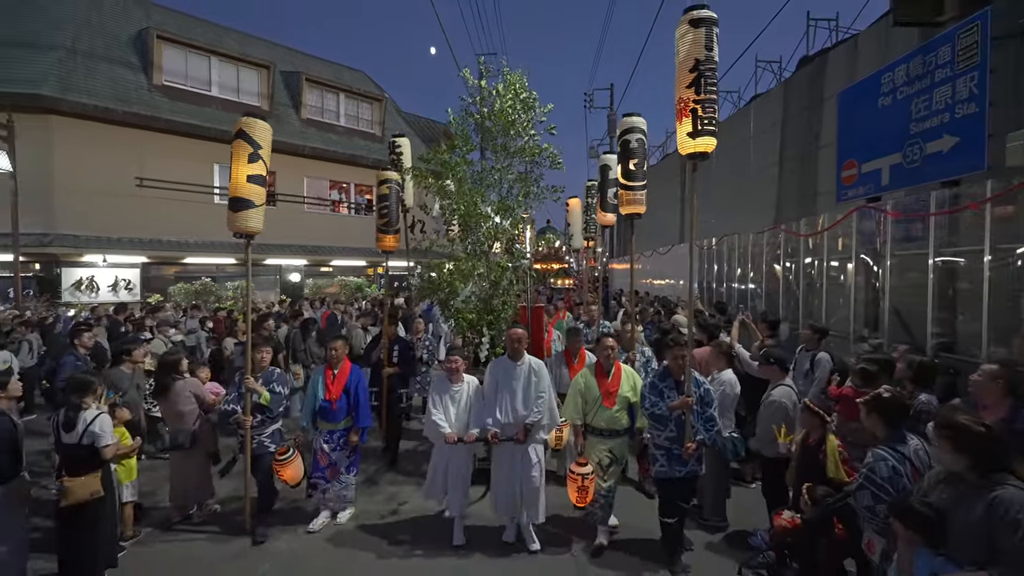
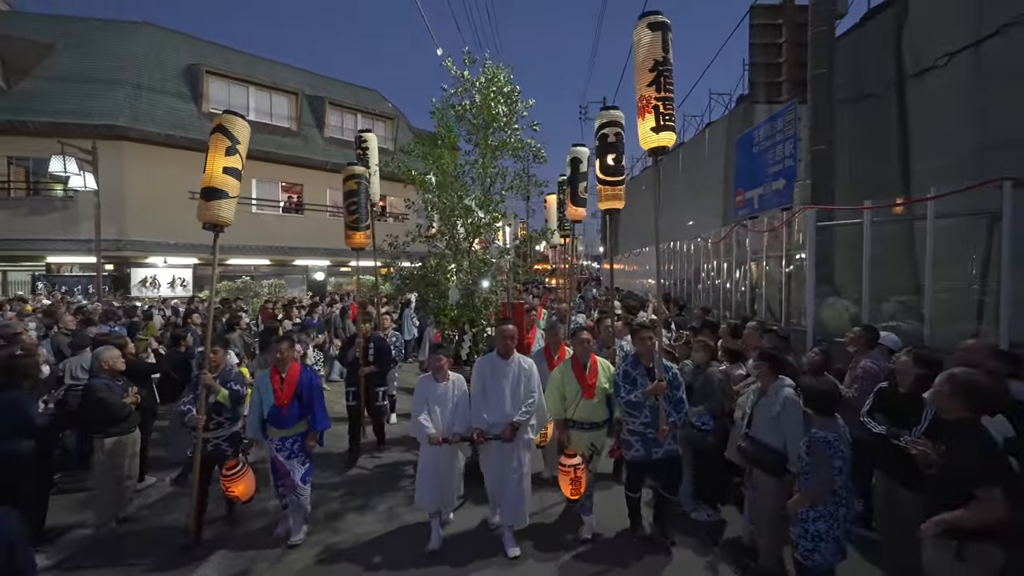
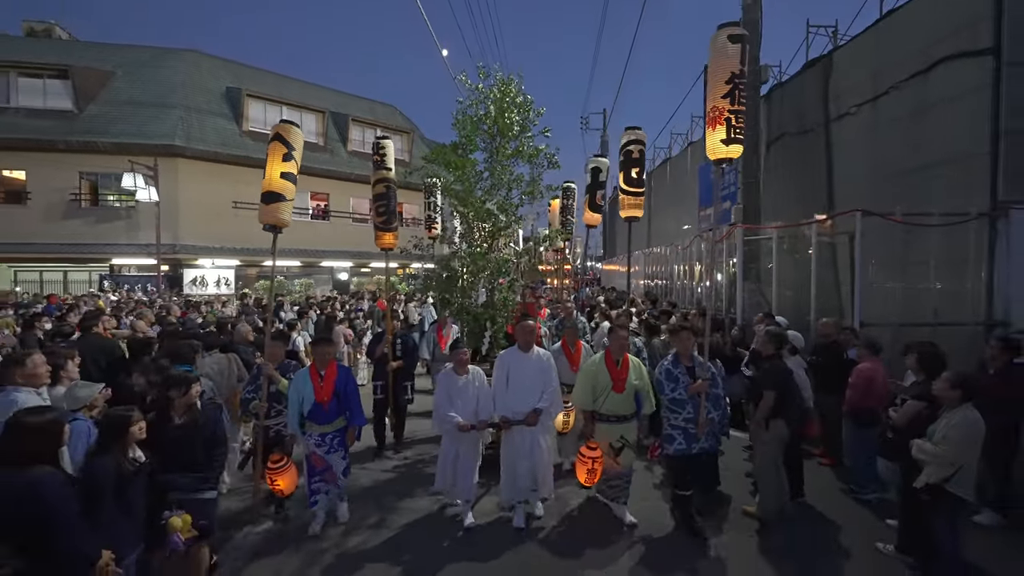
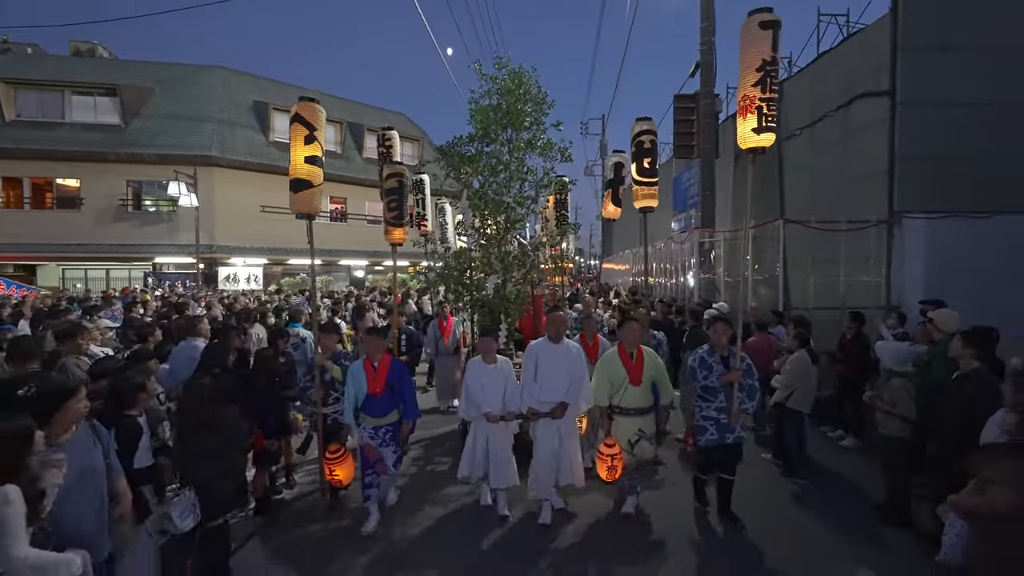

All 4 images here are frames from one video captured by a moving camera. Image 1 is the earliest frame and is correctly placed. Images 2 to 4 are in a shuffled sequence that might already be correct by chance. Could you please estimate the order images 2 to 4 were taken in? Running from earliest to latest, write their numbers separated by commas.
2, 3, 4
